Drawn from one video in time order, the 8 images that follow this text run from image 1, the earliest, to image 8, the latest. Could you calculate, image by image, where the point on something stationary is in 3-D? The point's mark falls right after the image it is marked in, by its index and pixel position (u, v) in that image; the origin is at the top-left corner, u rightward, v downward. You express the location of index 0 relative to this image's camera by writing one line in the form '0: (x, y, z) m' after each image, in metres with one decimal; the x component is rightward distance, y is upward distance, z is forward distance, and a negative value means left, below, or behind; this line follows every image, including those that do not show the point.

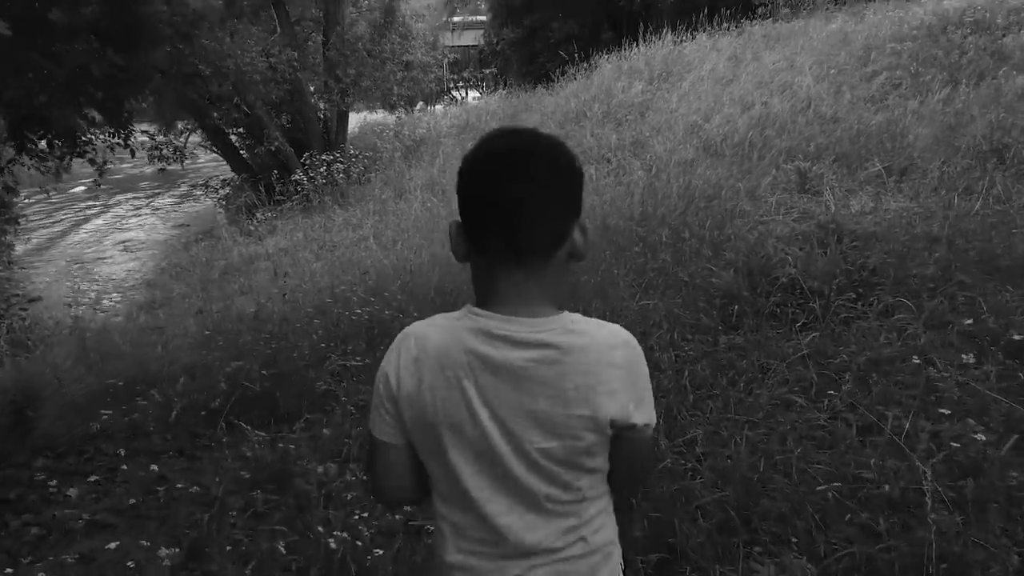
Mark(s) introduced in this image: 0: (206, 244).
0: (-3.8, +0.5, +9.6) m
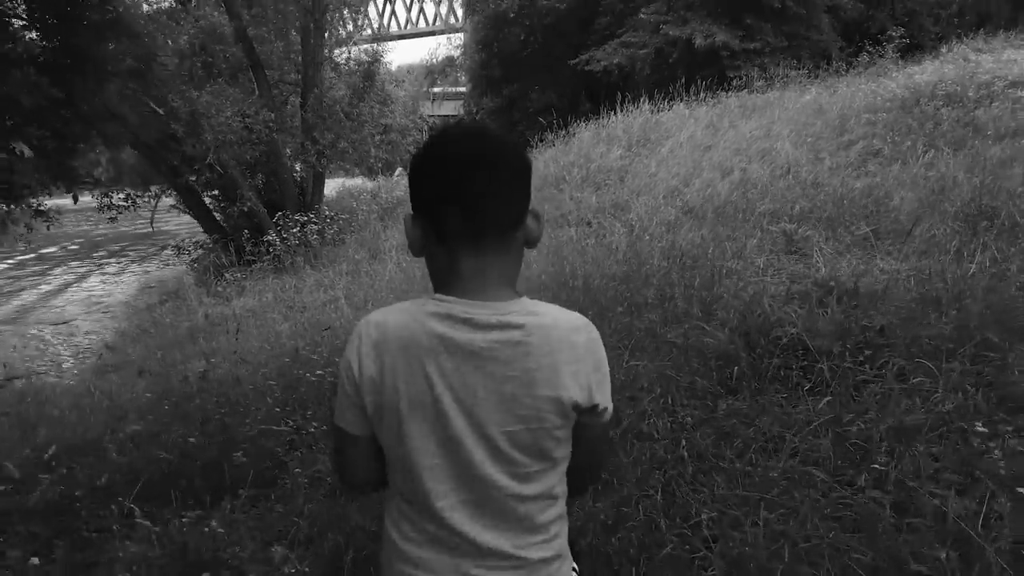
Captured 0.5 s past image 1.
0: (-4.0, -0.2, +9.3) m
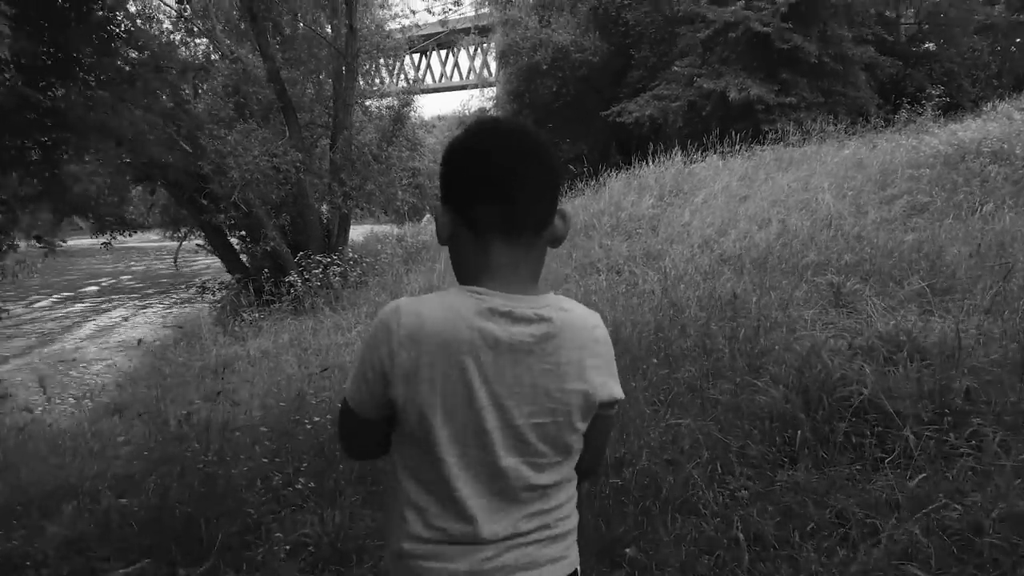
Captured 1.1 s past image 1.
0: (-3.8, -0.6, +9.0) m
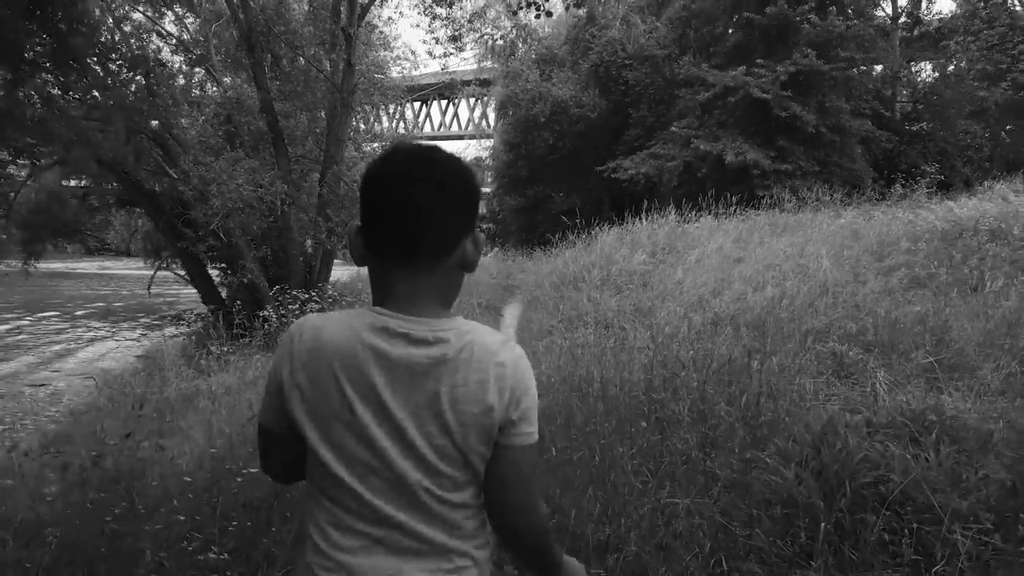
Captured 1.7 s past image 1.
0: (-4.0, -0.9, +8.5) m
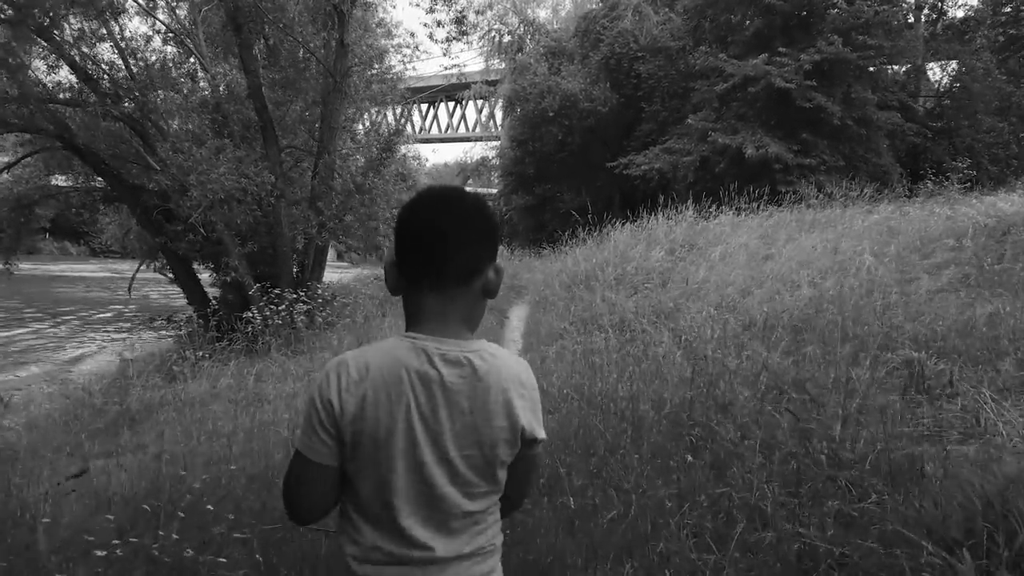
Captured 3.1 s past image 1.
0: (-3.9, -0.9, +7.7) m
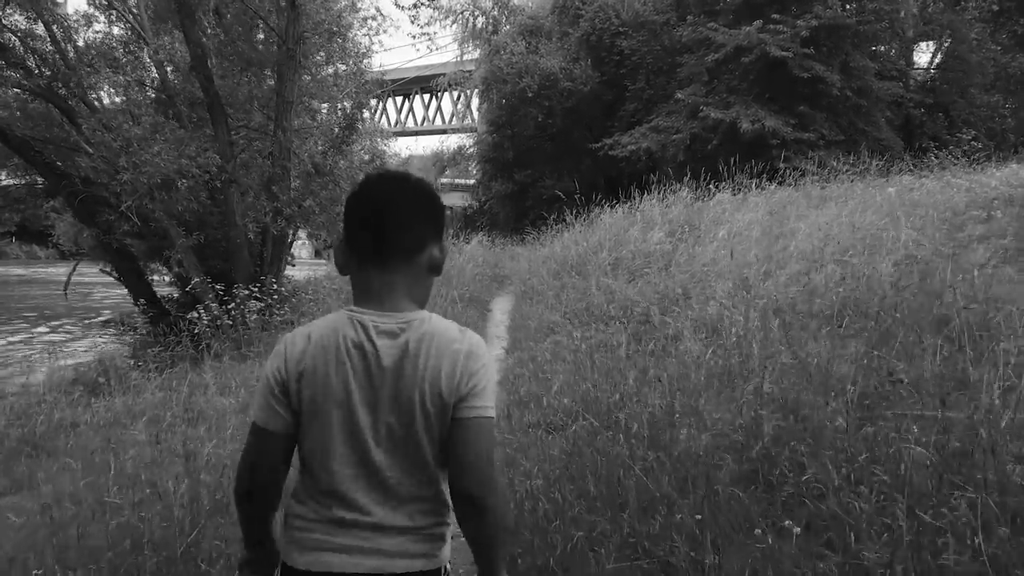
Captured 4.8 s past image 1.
0: (-4.0, -0.9, +6.5) m
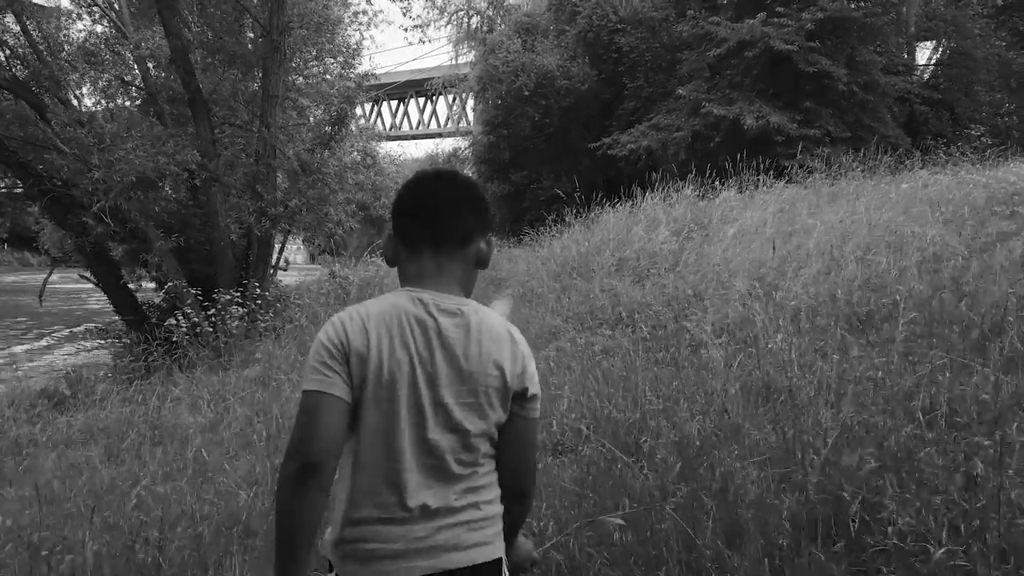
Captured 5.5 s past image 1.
0: (-4.0, -0.9, +6.0) m
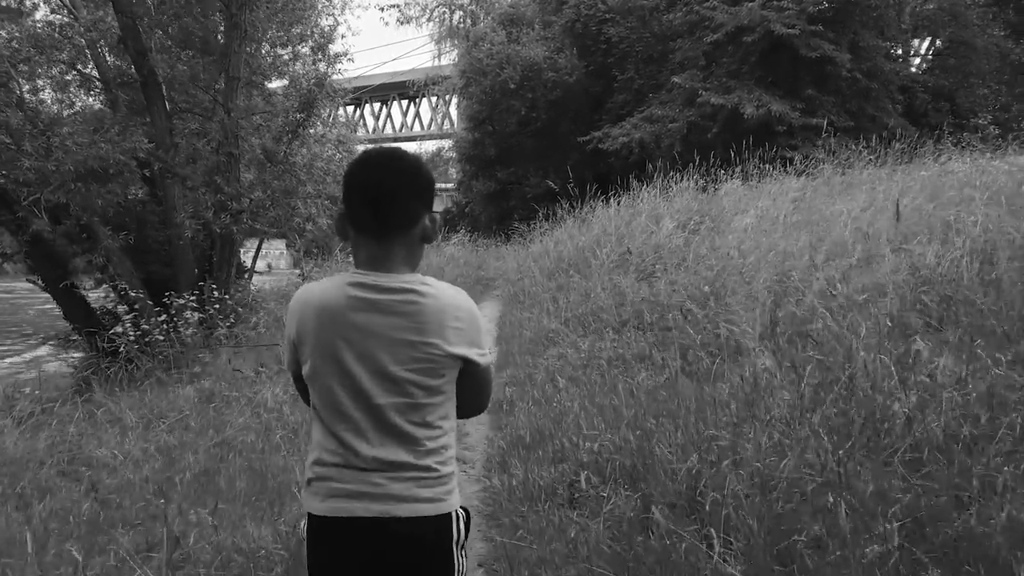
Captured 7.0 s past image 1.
0: (-4.1, -1.0, +5.1) m
